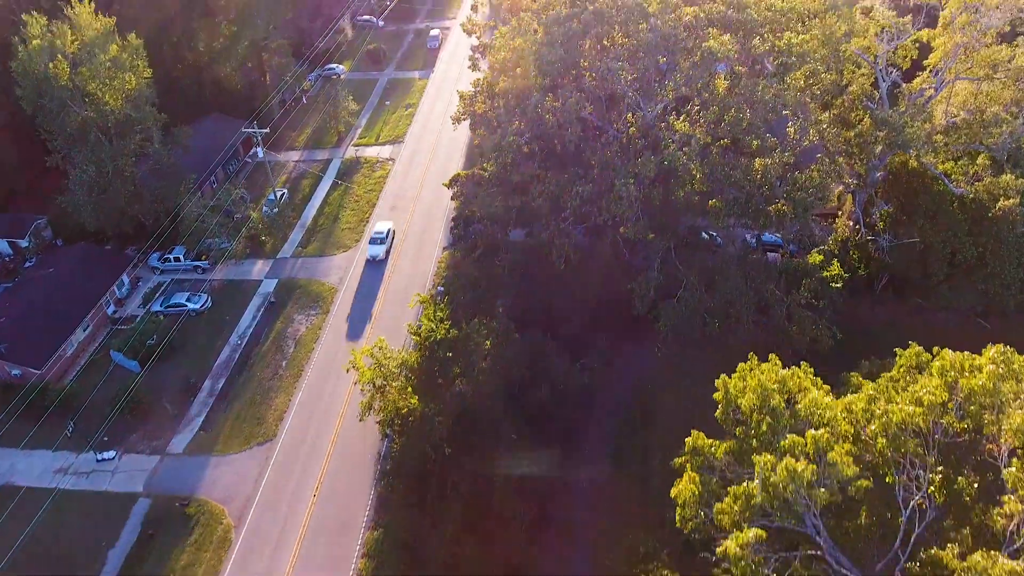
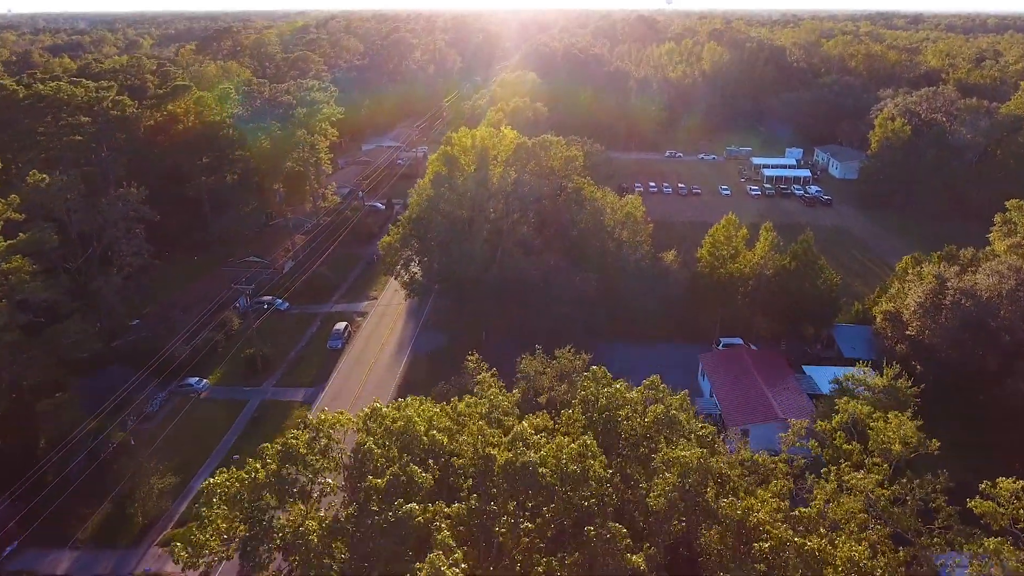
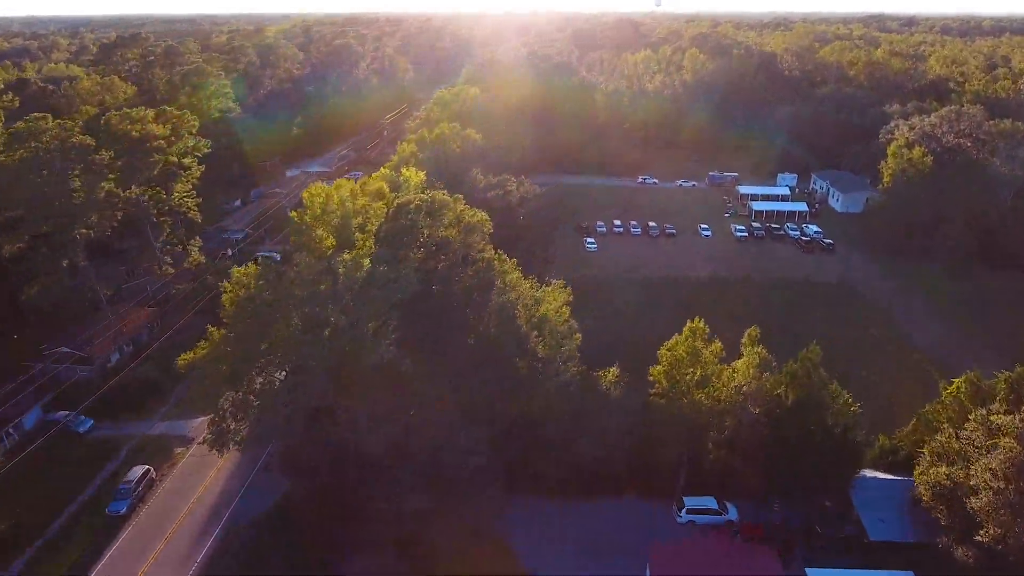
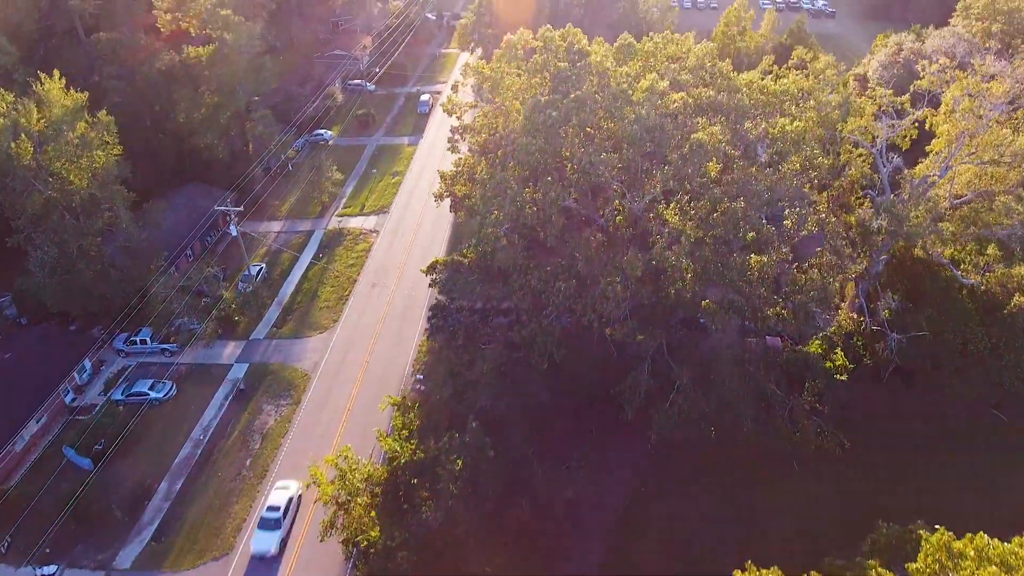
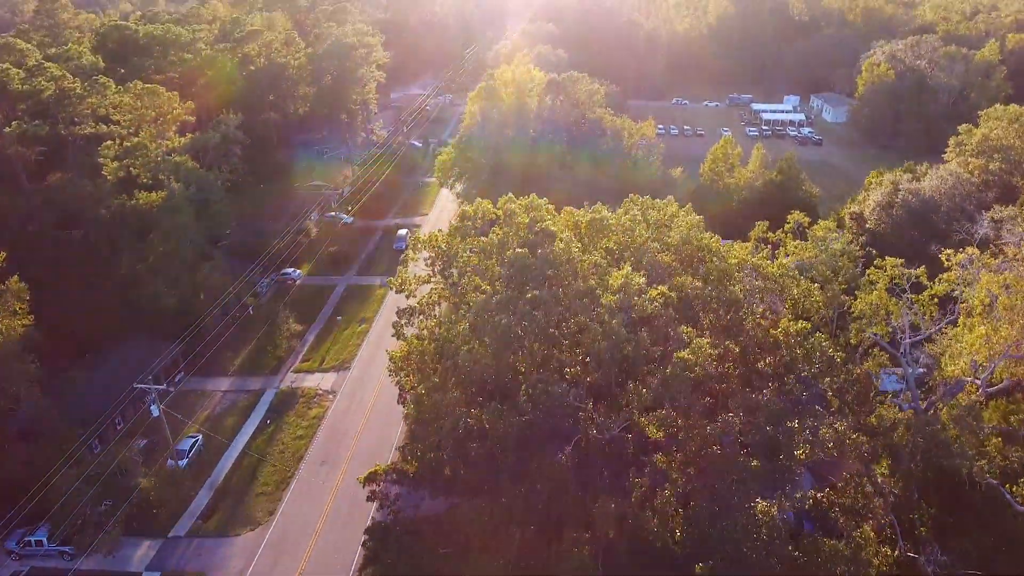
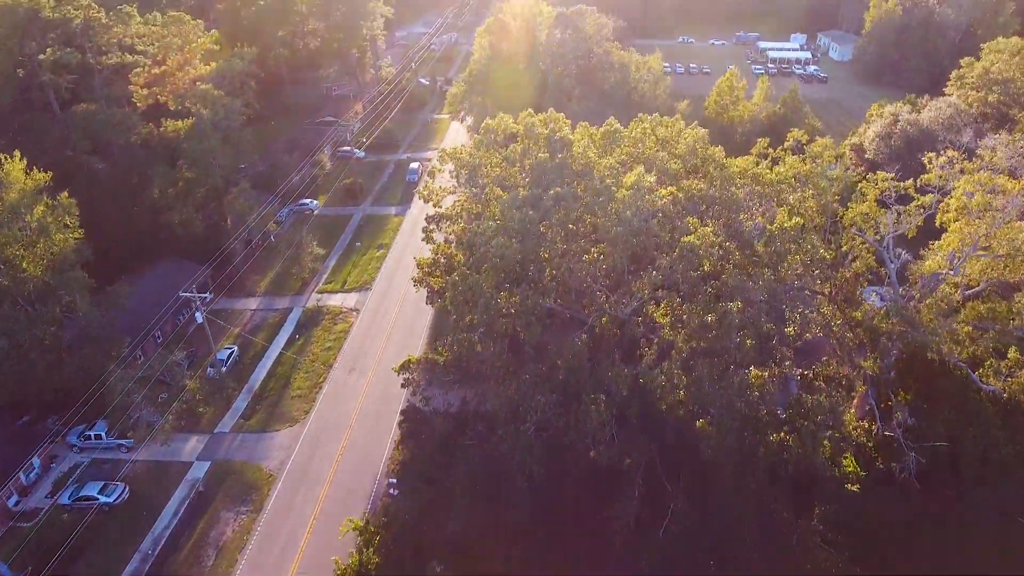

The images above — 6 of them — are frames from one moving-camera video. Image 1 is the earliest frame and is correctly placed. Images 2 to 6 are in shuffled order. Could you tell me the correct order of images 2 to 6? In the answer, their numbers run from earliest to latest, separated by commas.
4, 6, 5, 2, 3
